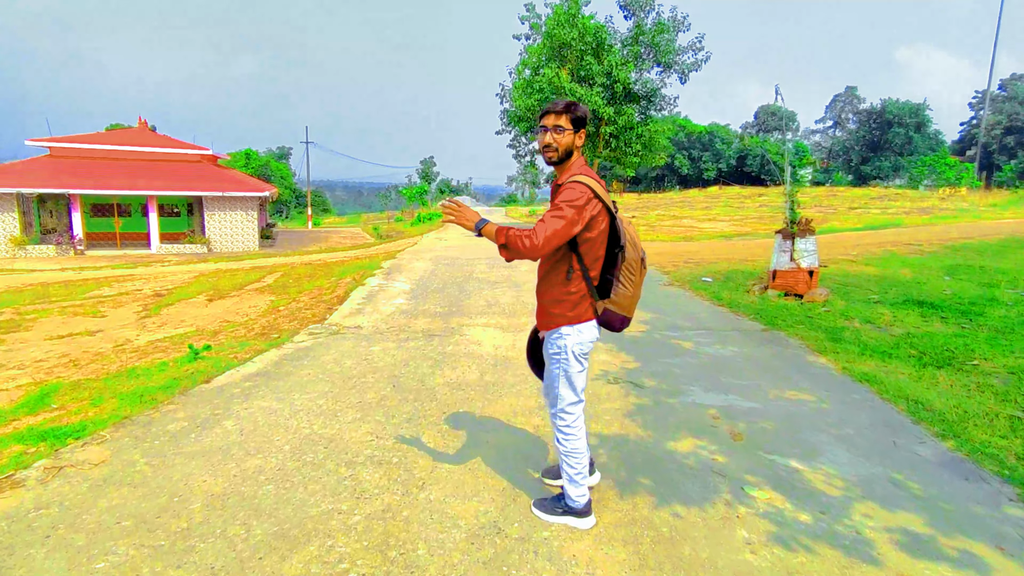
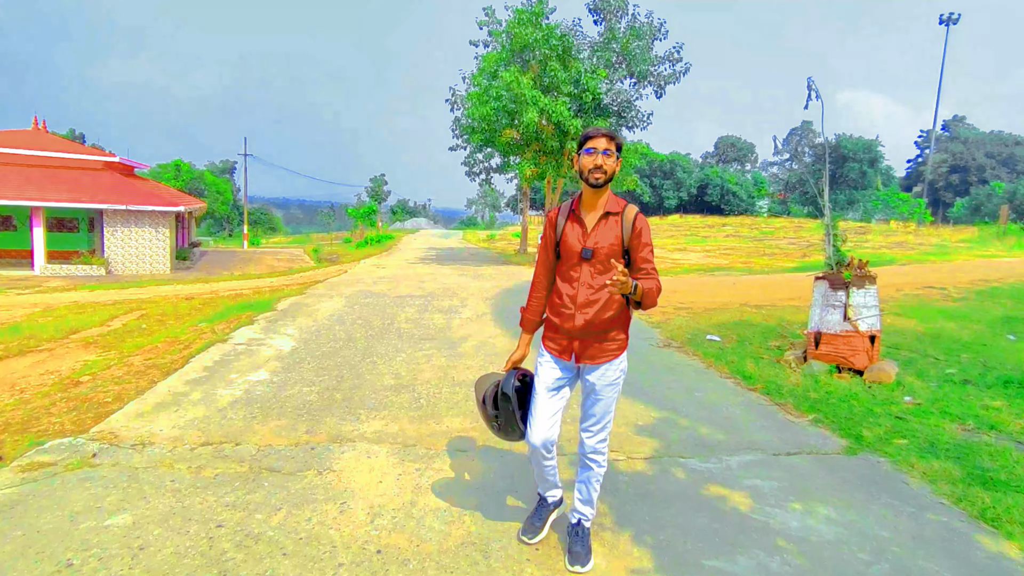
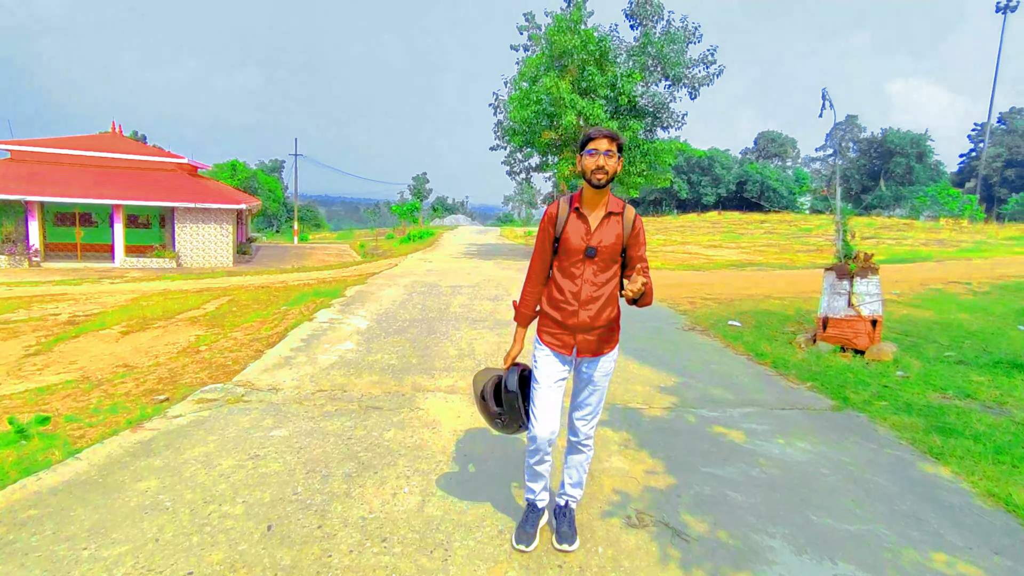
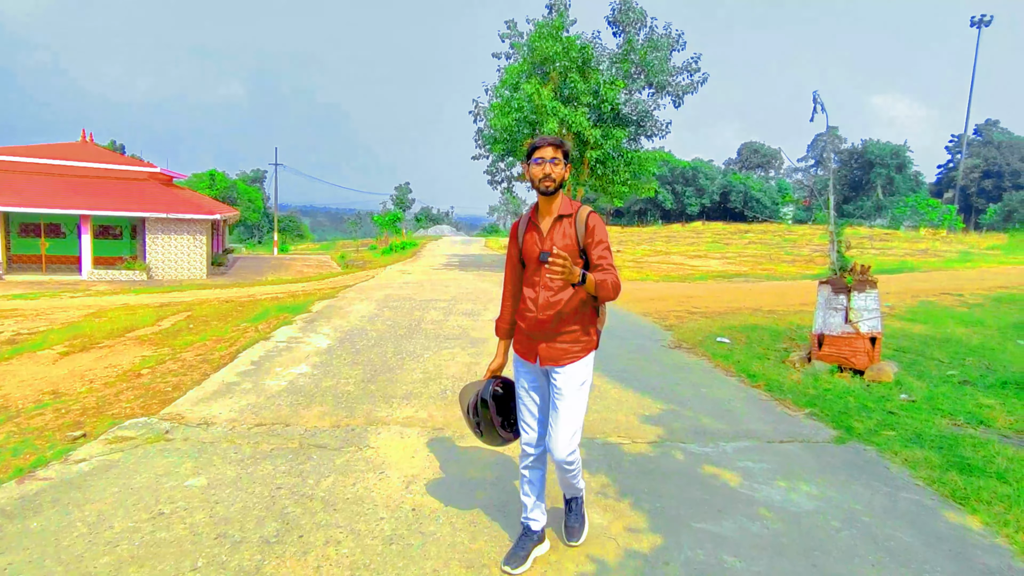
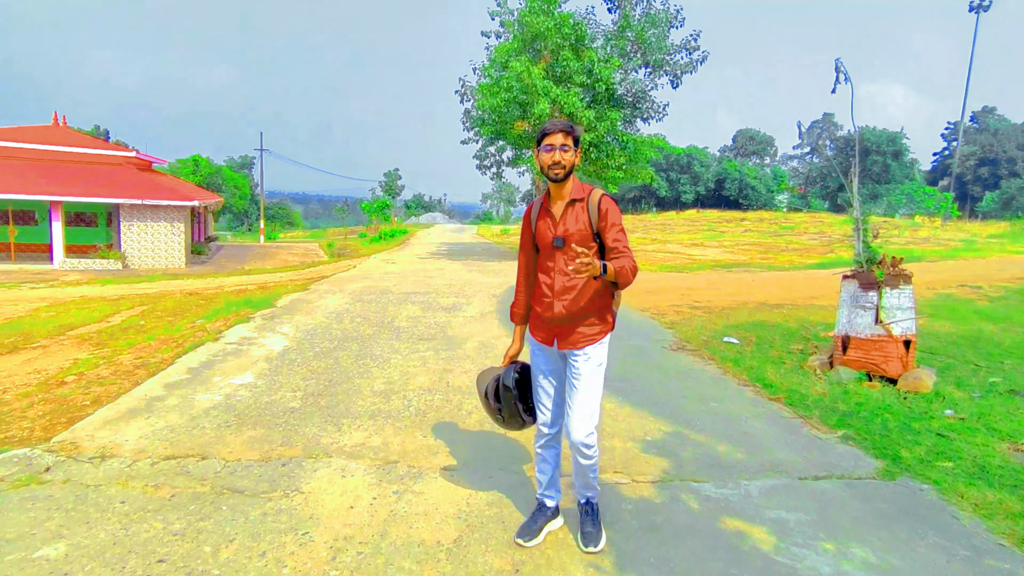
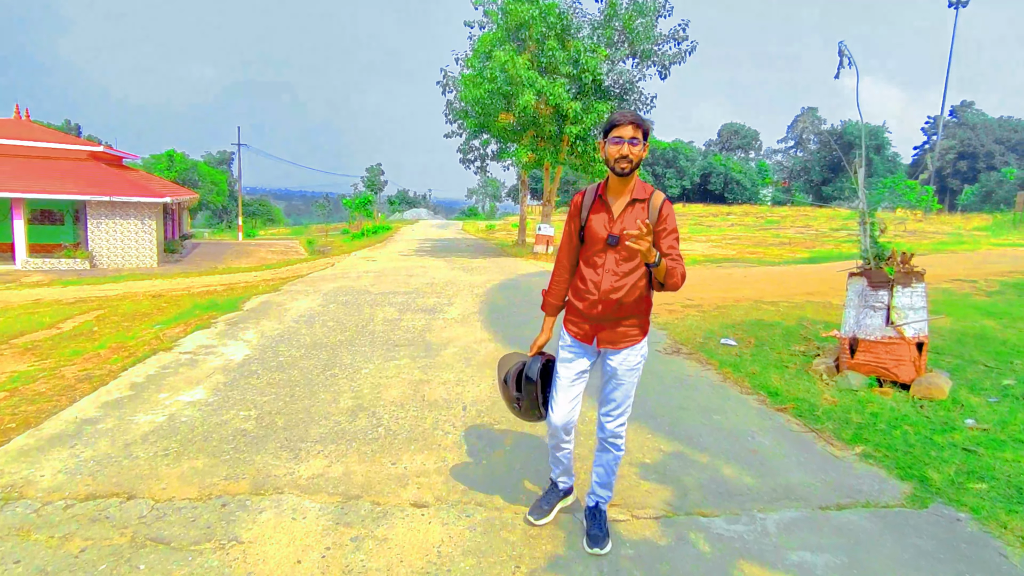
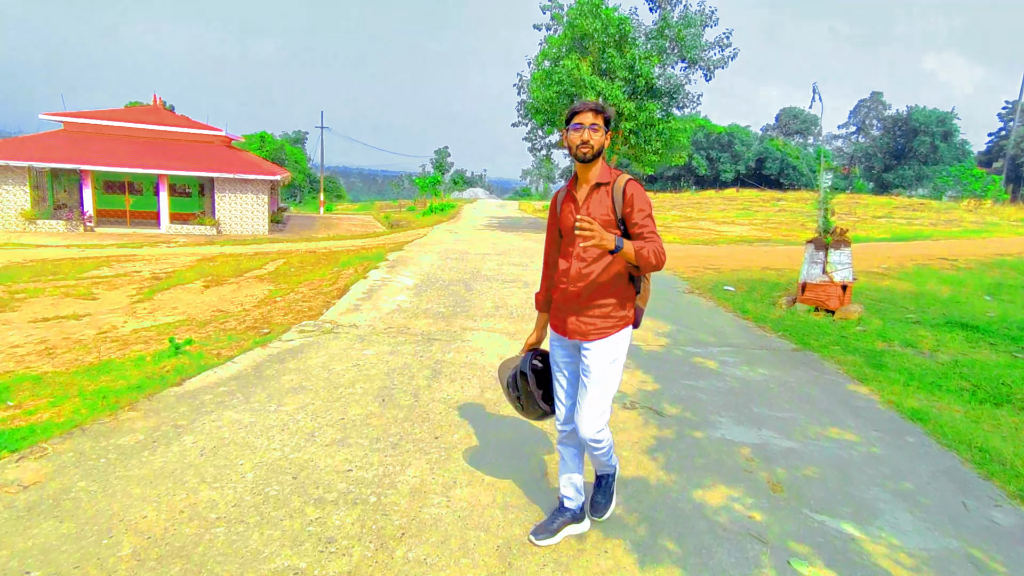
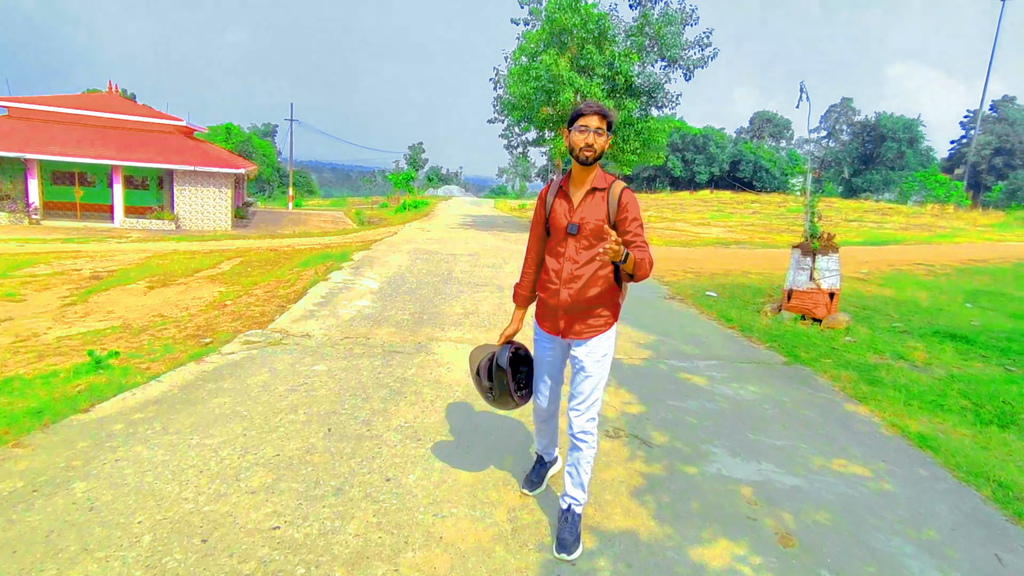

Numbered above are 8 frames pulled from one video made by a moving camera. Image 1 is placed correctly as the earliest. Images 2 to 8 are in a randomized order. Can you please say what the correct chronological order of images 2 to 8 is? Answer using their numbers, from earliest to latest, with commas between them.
7, 8, 3, 4, 2, 5, 6
